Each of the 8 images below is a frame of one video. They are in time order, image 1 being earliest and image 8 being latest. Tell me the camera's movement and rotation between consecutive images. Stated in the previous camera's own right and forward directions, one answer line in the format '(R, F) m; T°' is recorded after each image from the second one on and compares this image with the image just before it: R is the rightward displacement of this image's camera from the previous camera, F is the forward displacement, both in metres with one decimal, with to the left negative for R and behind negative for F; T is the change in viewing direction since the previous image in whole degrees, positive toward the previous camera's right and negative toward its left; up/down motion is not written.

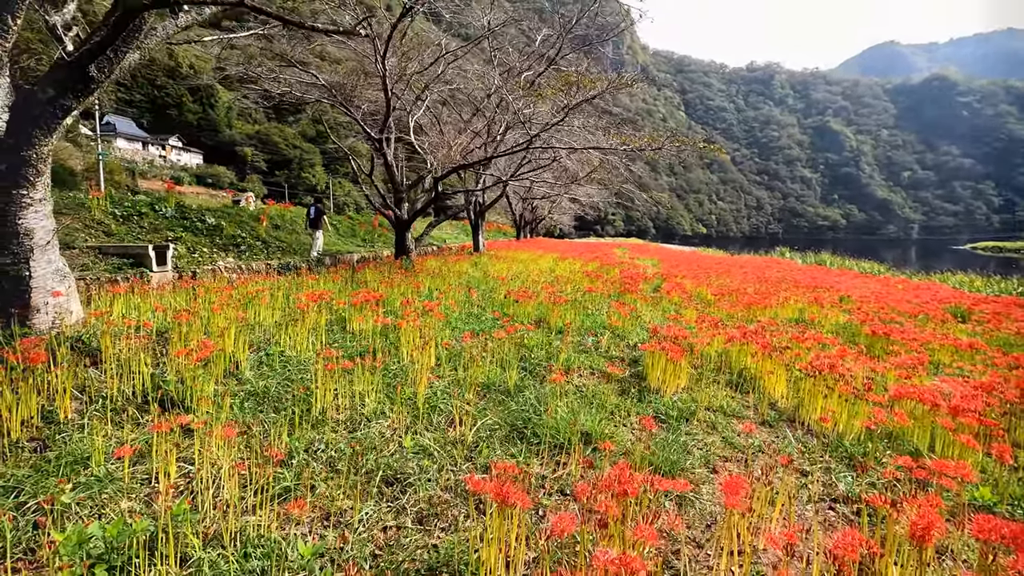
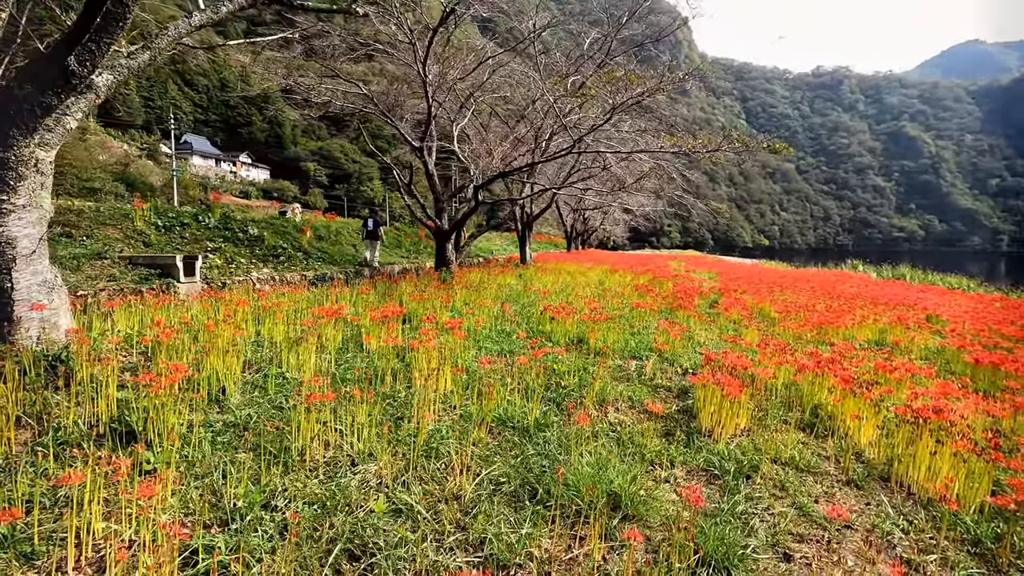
(+0.1, +0.5) m; -6°
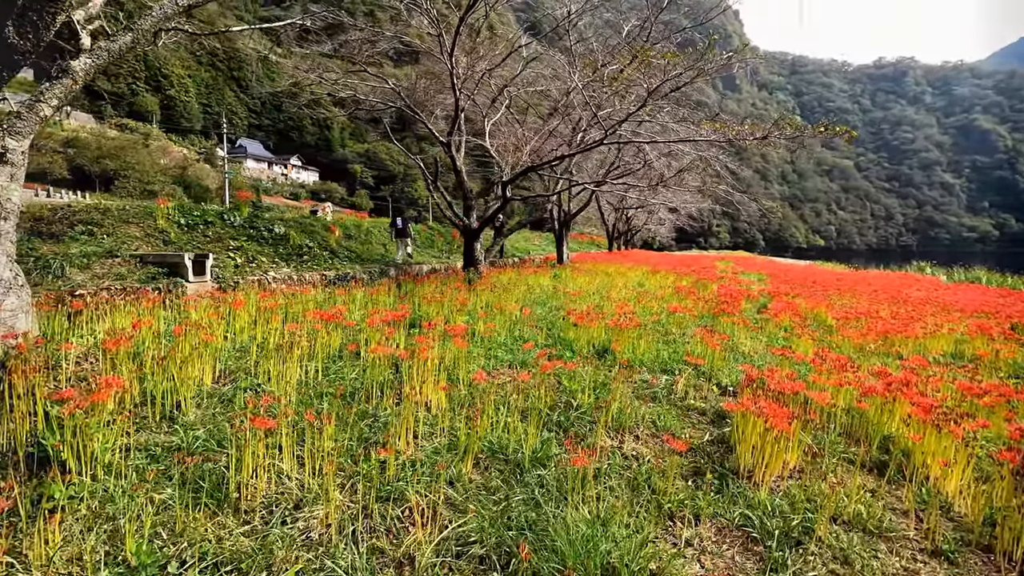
(+0.2, +0.4) m; -5°
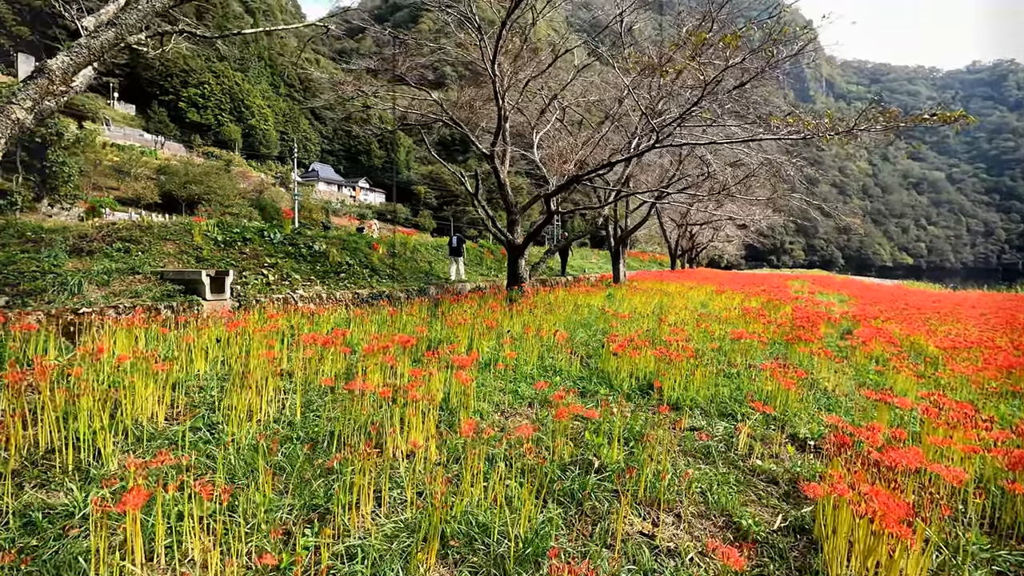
(+0.2, +0.6) m; -7°
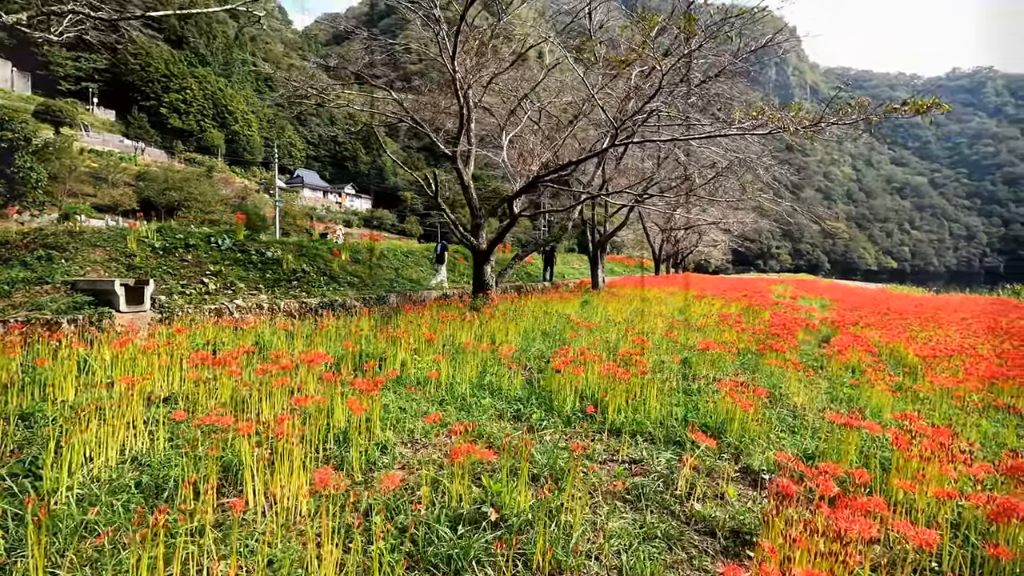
(+0.4, +0.4) m; +1°
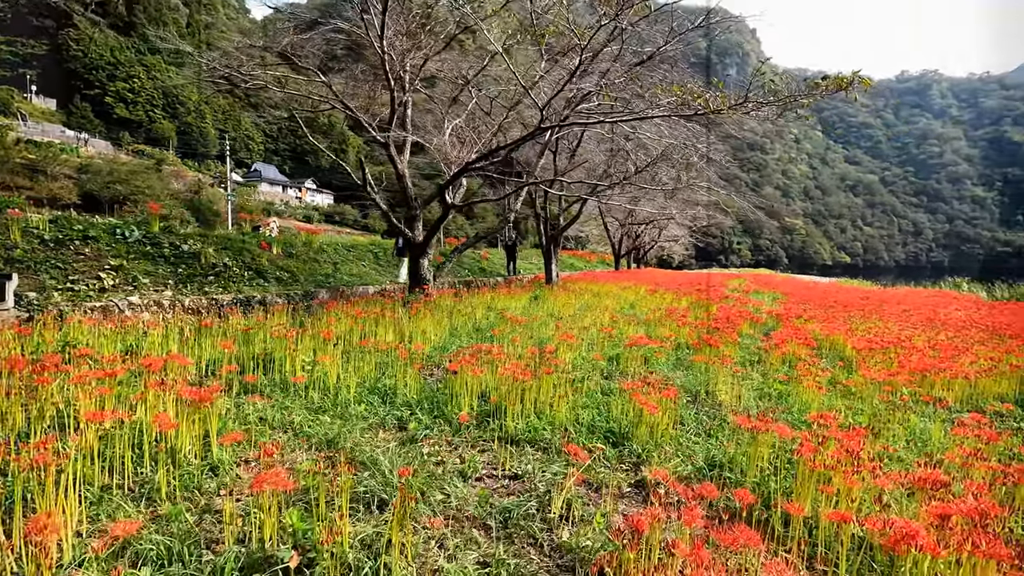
(+0.4, +0.3) m; +3°
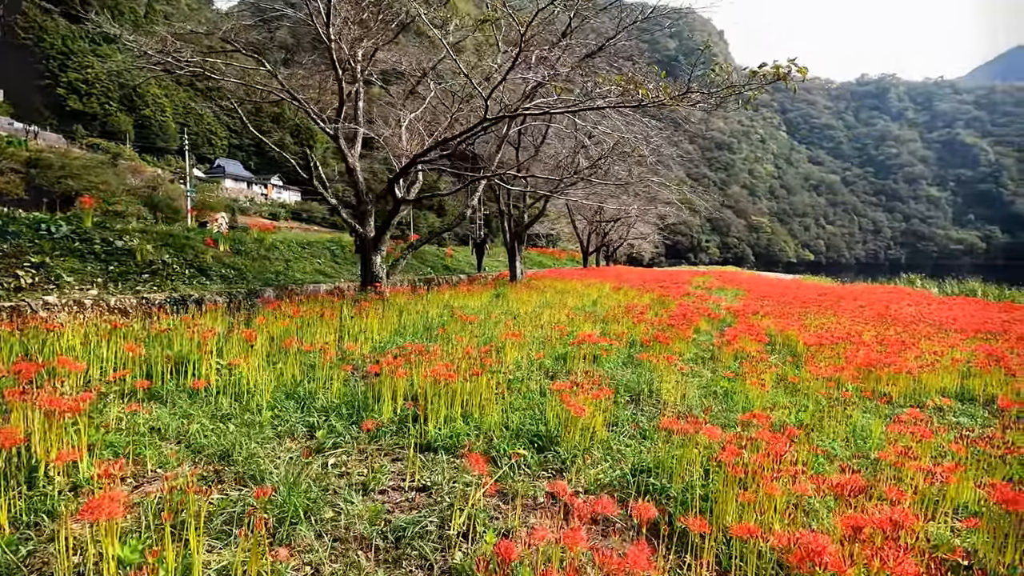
(+0.2, +0.1) m; +3°
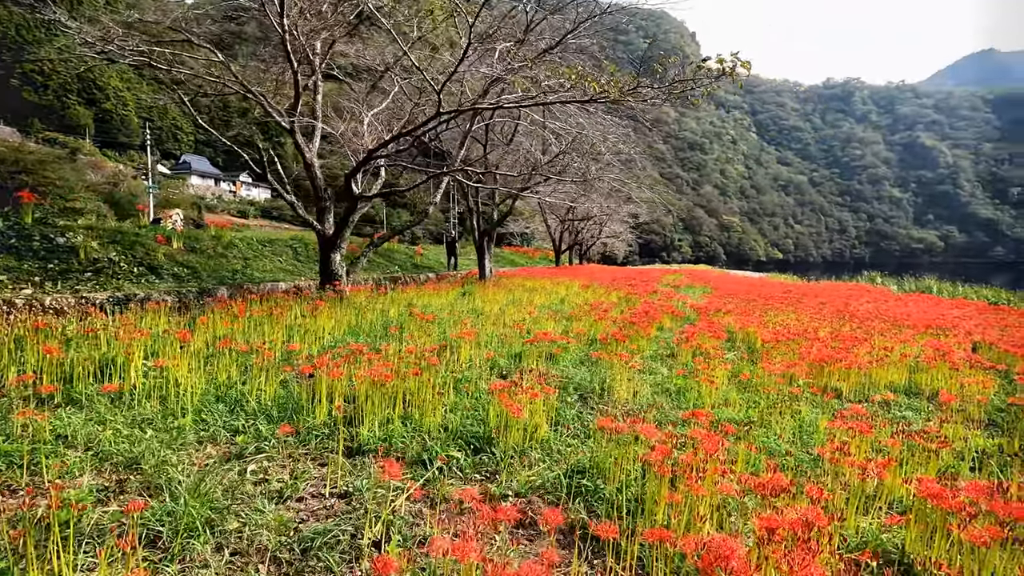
(+0.2, +0.1) m; +3°
